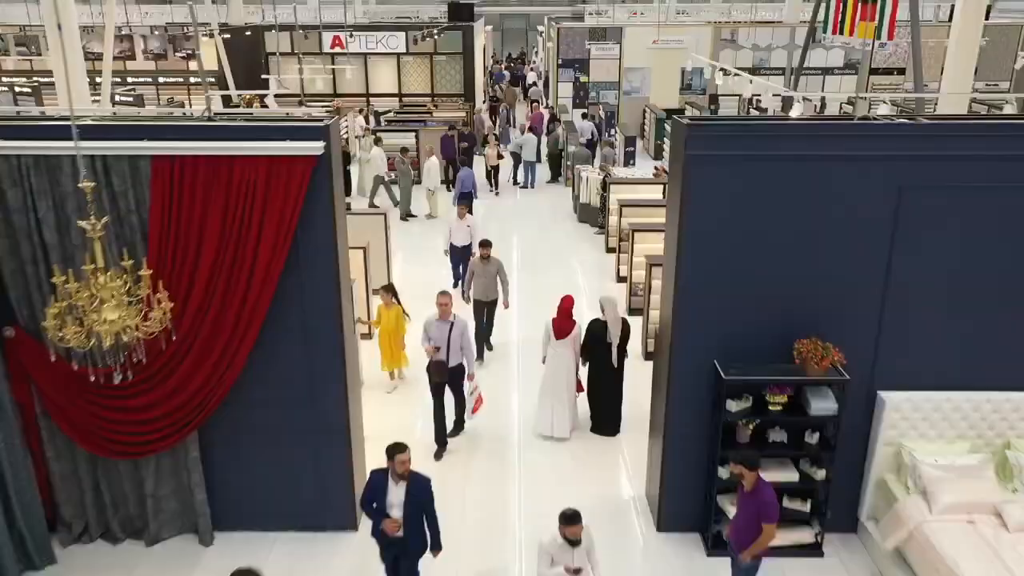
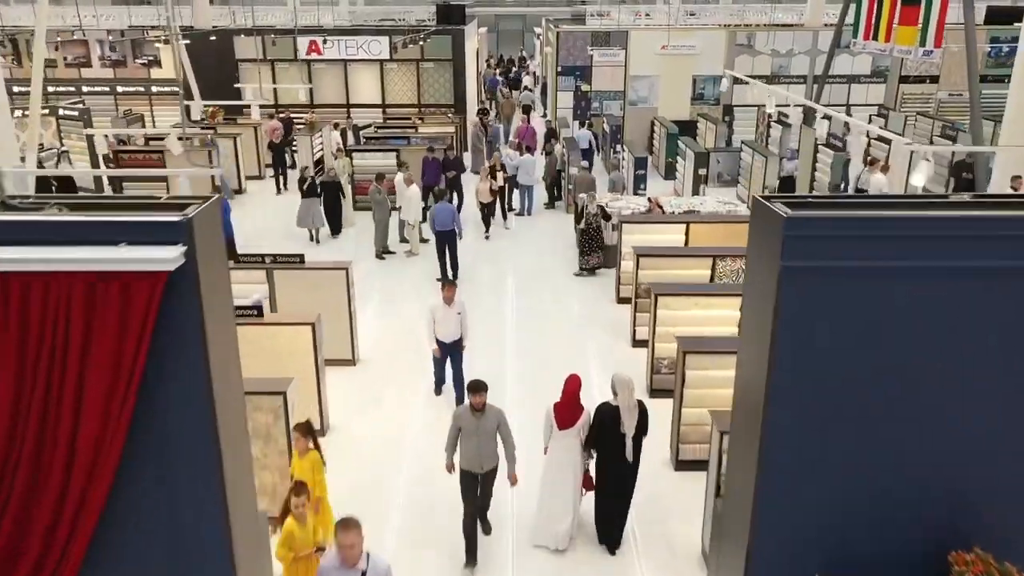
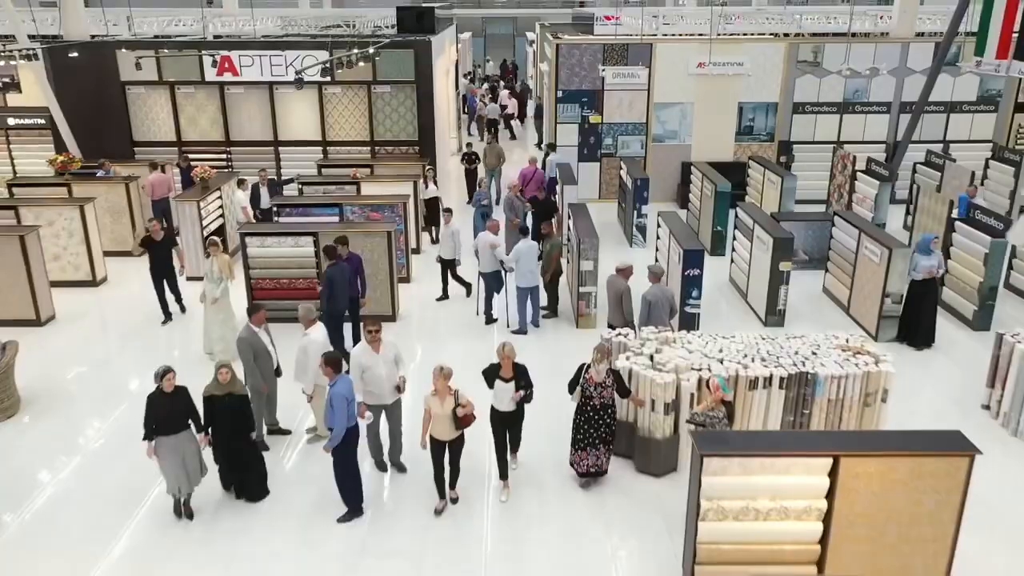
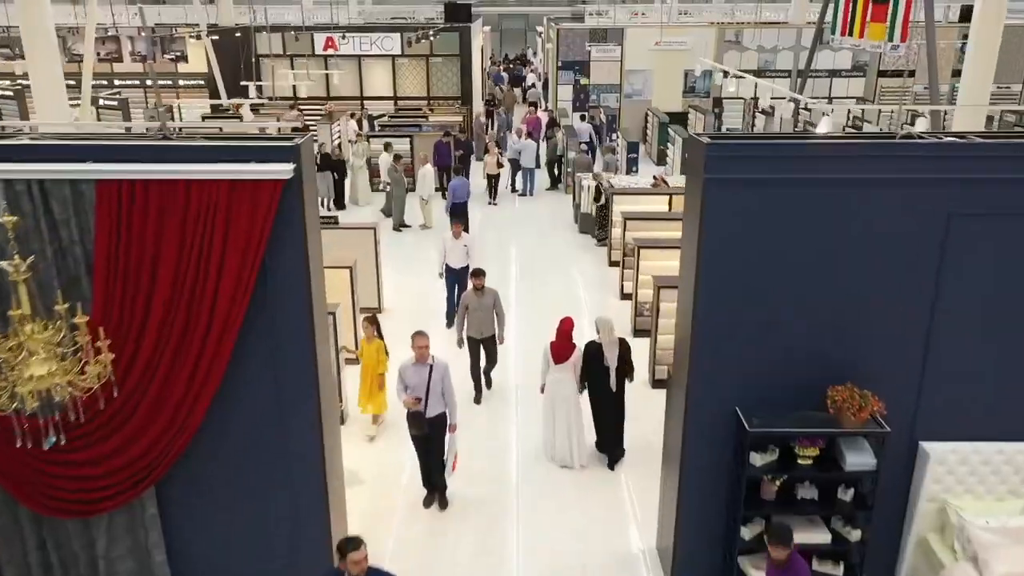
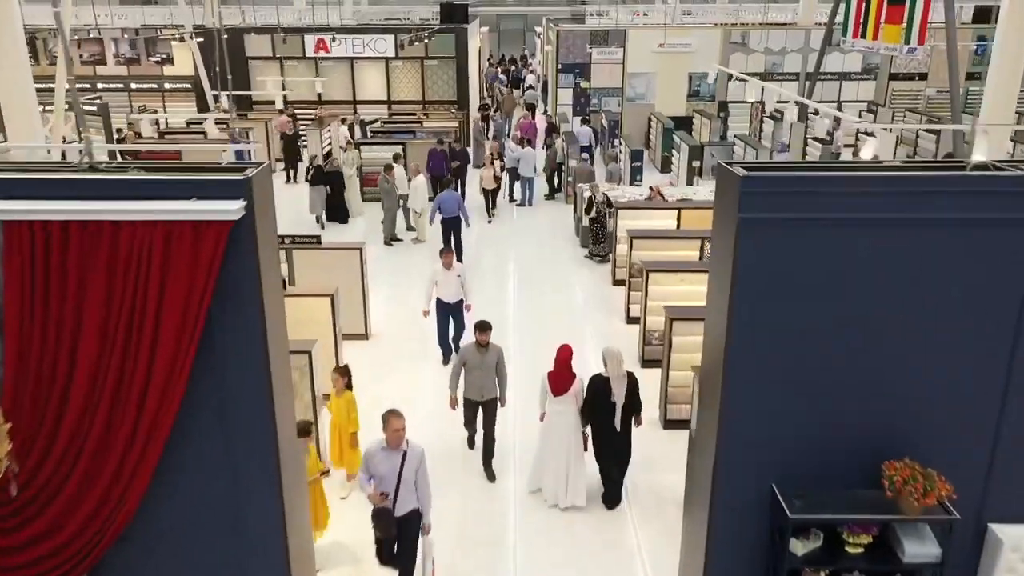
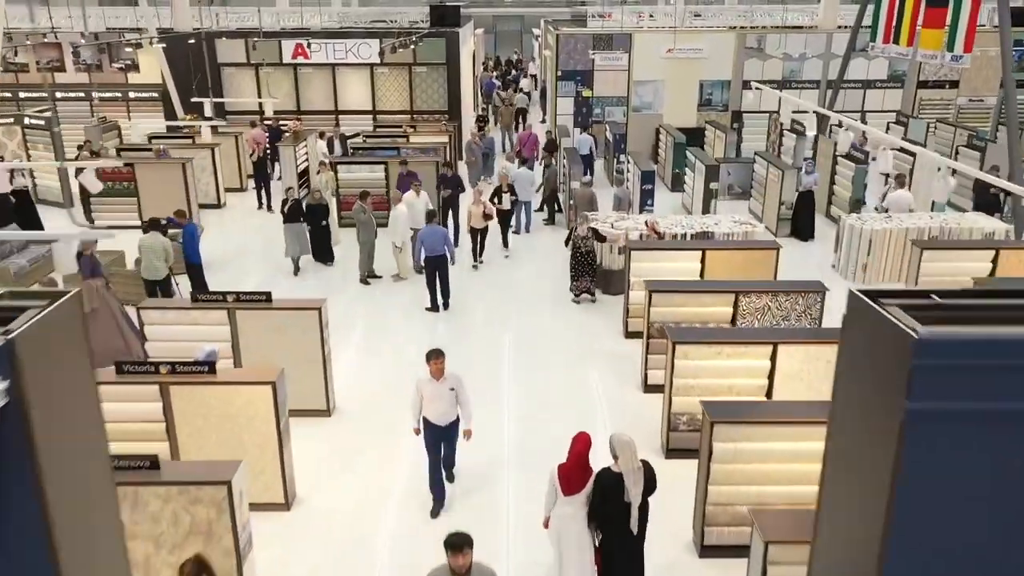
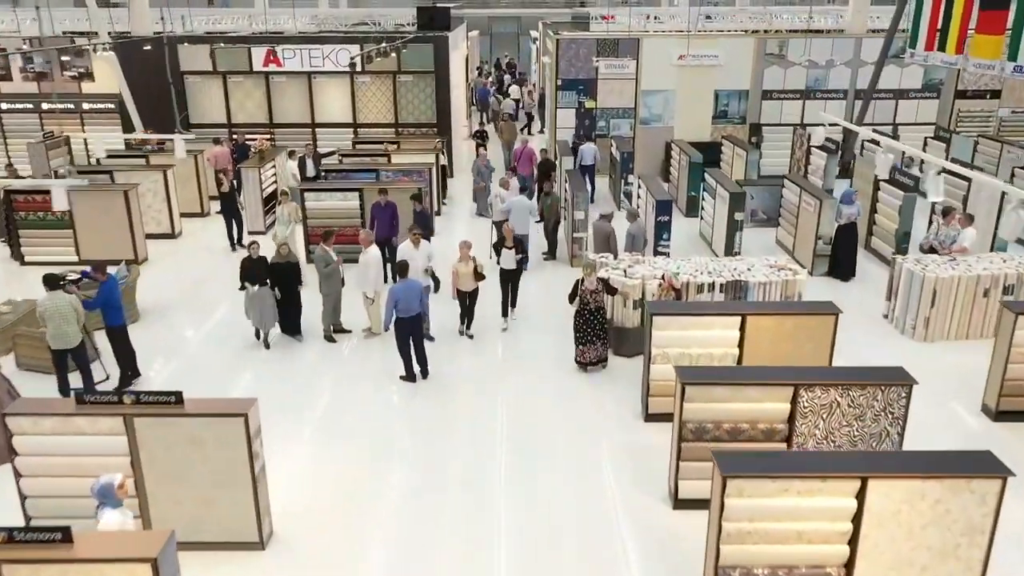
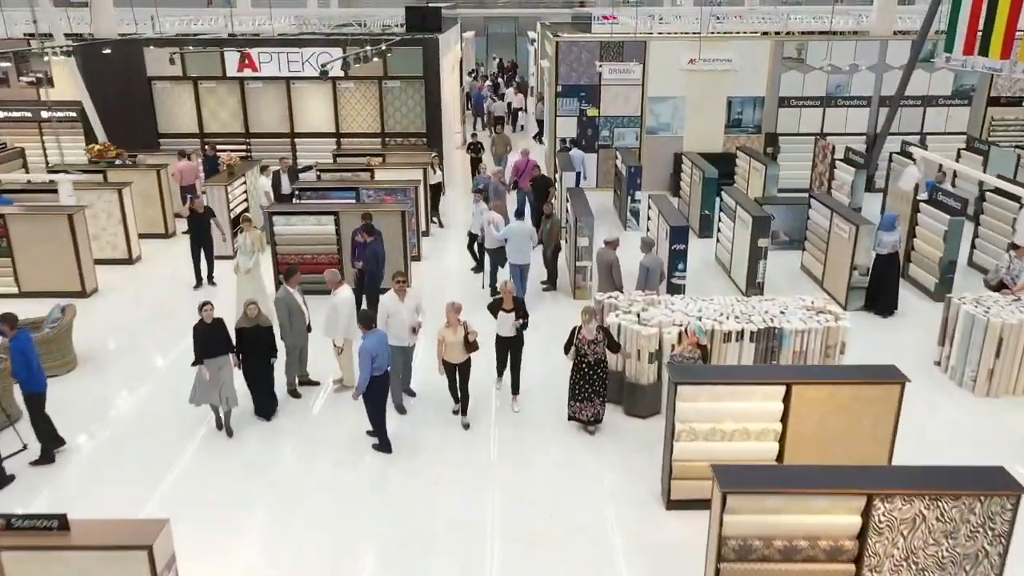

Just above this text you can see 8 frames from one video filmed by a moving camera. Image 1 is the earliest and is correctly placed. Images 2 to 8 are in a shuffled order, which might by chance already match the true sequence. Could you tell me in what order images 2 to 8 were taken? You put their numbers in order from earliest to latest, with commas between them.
4, 5, 2, 6, 7, 8, 3
